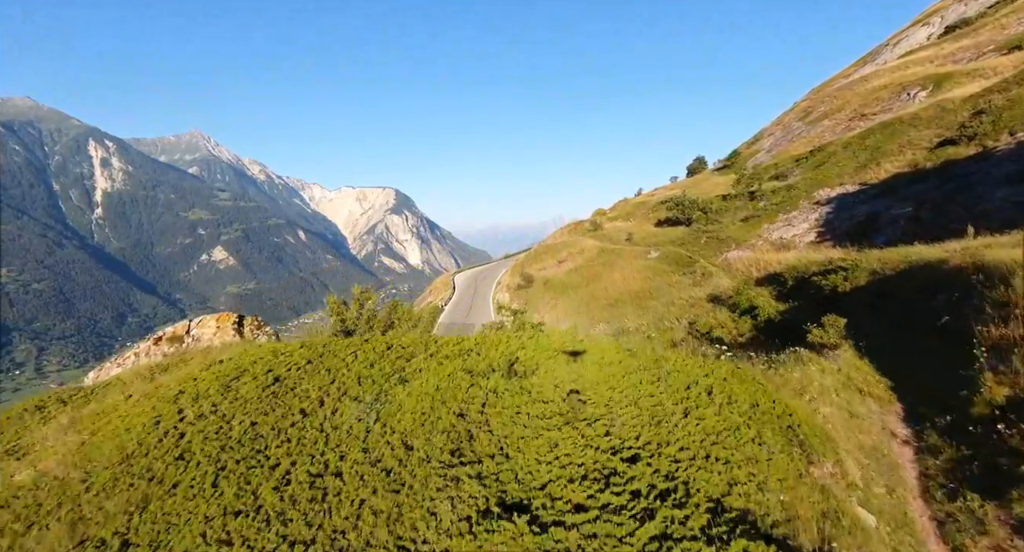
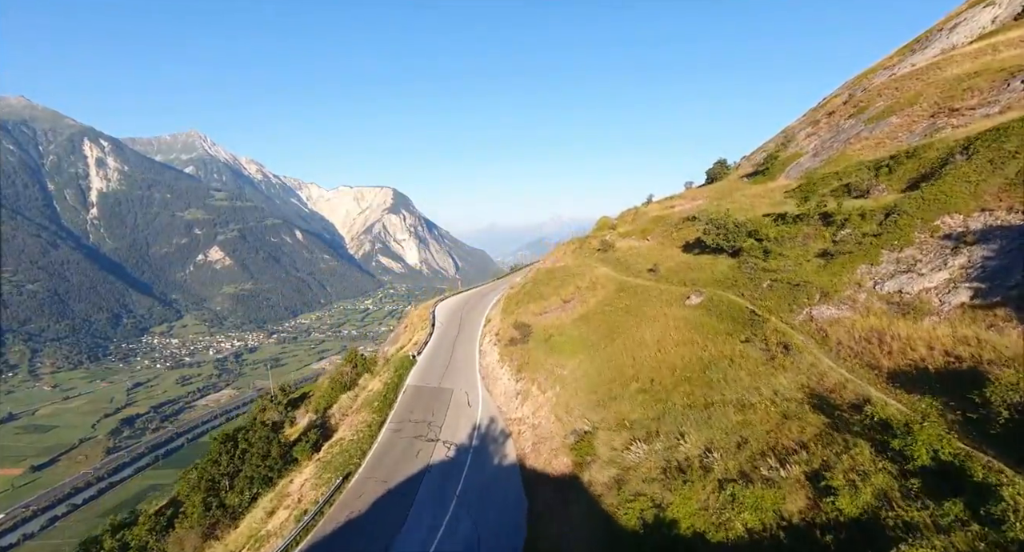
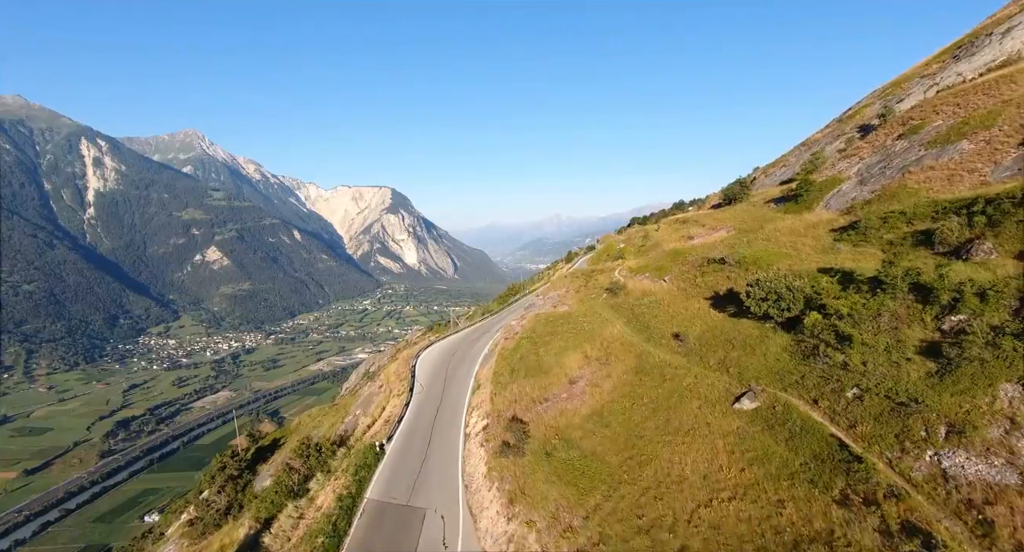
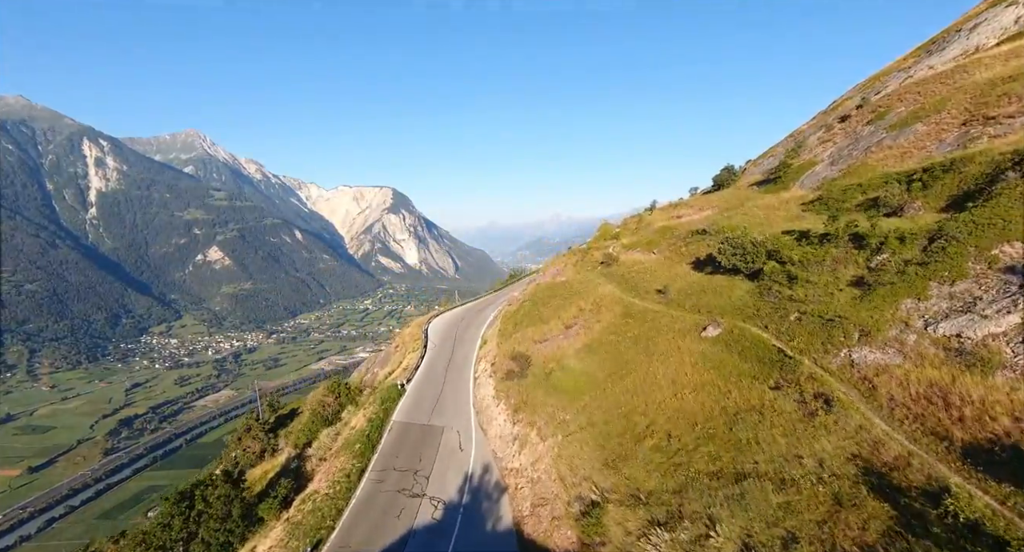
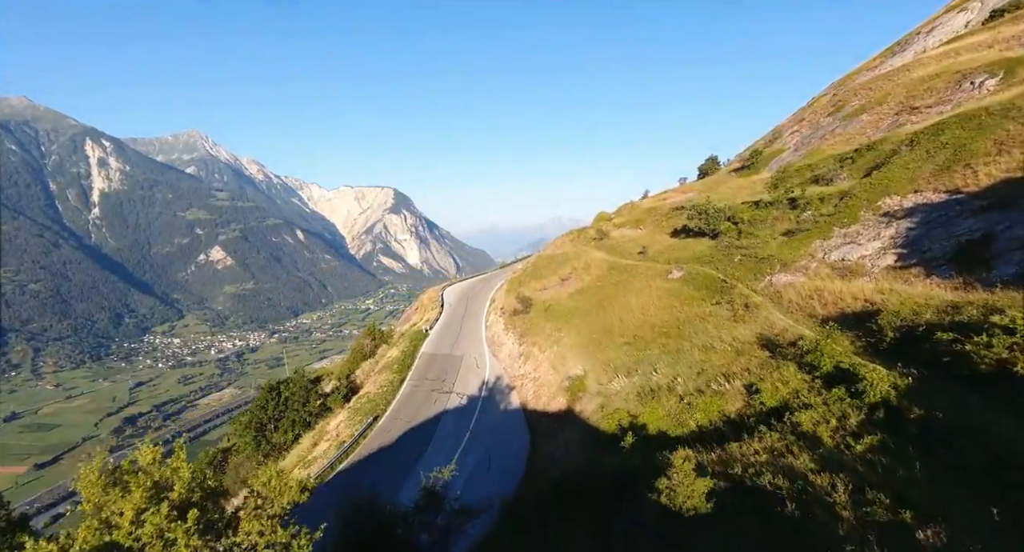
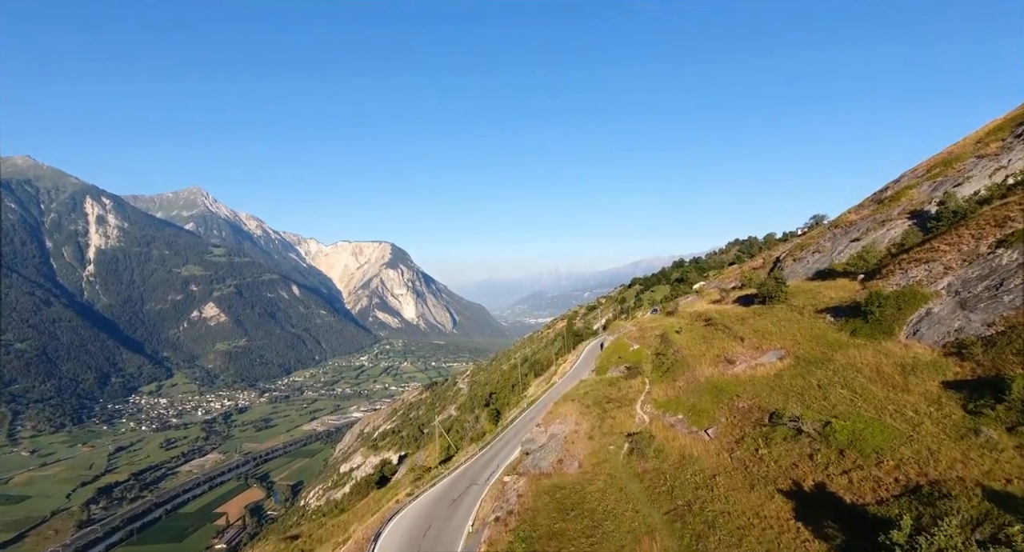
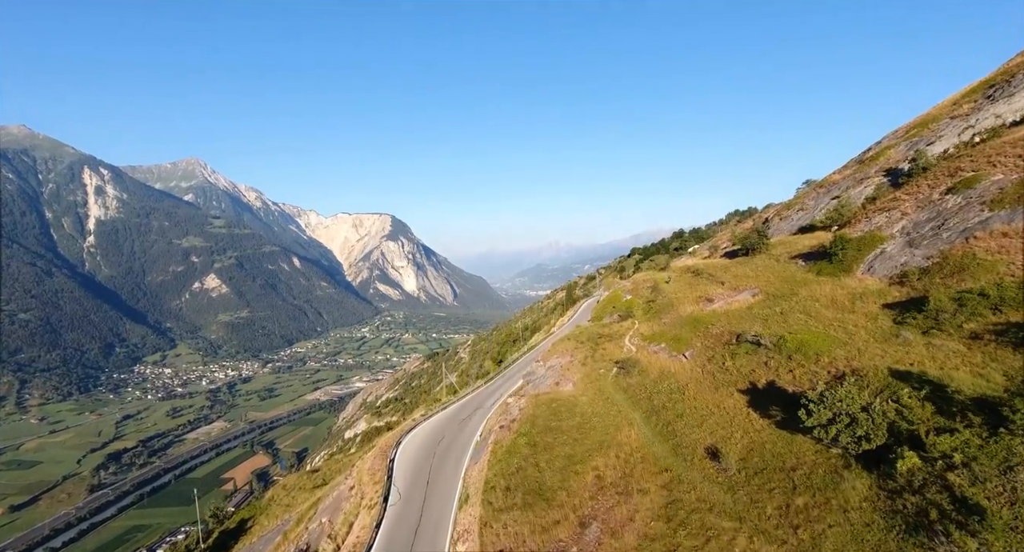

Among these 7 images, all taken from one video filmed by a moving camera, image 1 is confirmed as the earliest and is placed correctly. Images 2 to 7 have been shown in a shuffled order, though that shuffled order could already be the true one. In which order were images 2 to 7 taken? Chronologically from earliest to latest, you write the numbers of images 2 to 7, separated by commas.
5, 2, 4, 3, 7, 6
